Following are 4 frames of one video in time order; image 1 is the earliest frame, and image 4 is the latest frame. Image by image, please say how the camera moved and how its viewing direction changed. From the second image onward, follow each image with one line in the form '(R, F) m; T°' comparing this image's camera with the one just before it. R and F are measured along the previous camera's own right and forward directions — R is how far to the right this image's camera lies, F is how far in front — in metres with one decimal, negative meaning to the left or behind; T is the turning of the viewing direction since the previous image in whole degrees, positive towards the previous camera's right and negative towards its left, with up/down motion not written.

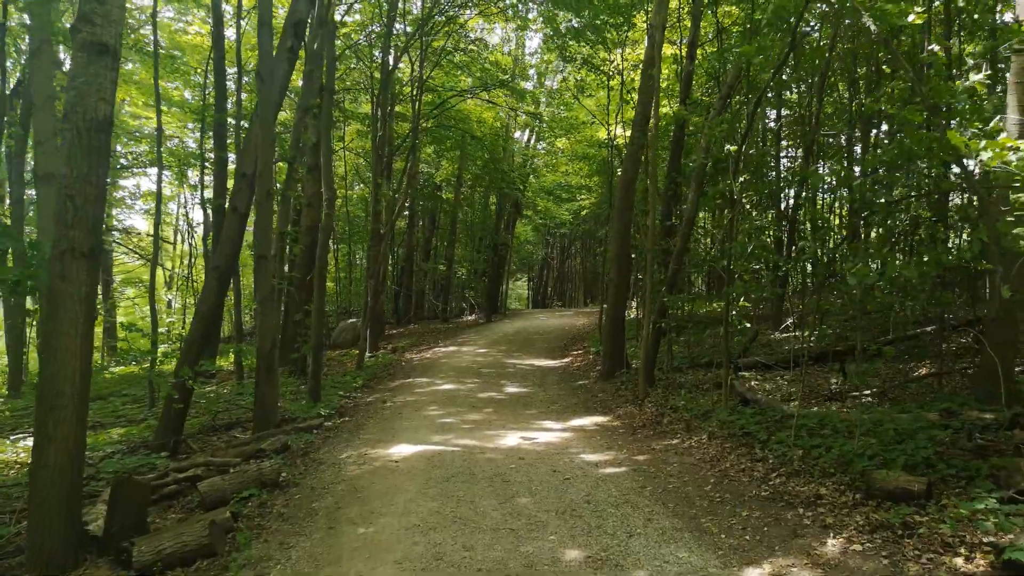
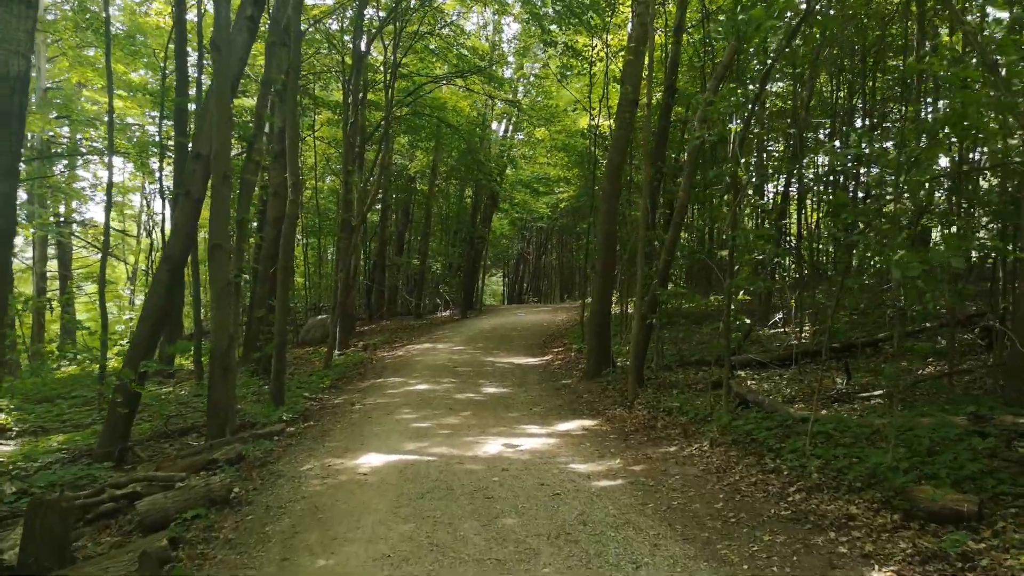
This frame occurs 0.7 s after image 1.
(-0.1, +0.7) m; +2°
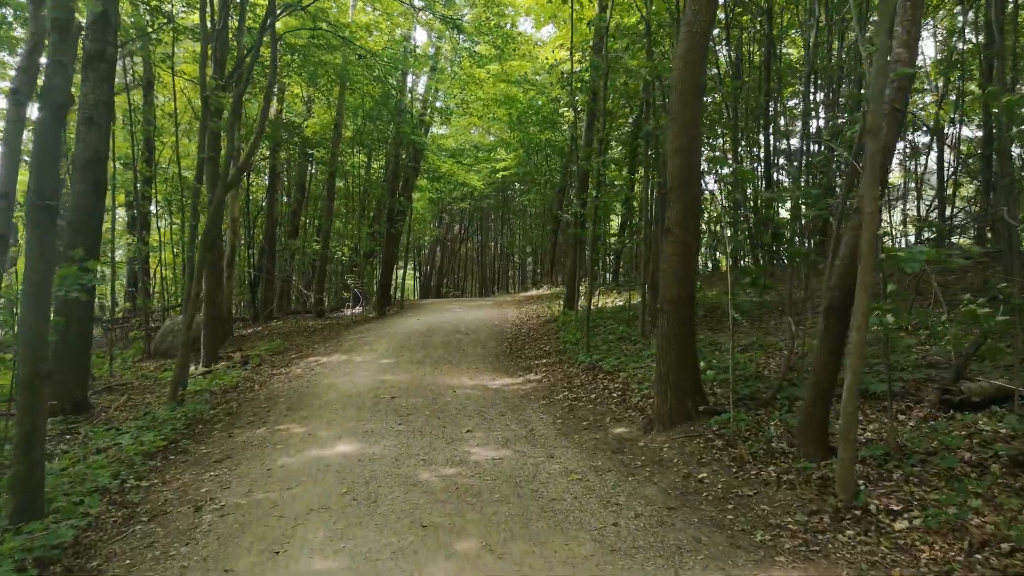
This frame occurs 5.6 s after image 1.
(-0.9, +5.3) m; +8°
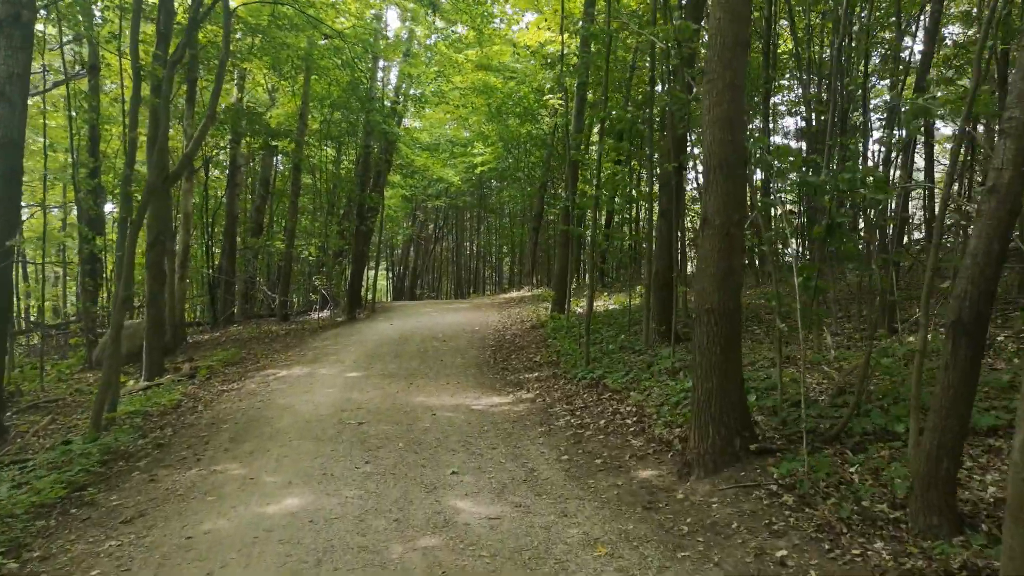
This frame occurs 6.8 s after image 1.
(-0.2, +1.3) m; +2°
